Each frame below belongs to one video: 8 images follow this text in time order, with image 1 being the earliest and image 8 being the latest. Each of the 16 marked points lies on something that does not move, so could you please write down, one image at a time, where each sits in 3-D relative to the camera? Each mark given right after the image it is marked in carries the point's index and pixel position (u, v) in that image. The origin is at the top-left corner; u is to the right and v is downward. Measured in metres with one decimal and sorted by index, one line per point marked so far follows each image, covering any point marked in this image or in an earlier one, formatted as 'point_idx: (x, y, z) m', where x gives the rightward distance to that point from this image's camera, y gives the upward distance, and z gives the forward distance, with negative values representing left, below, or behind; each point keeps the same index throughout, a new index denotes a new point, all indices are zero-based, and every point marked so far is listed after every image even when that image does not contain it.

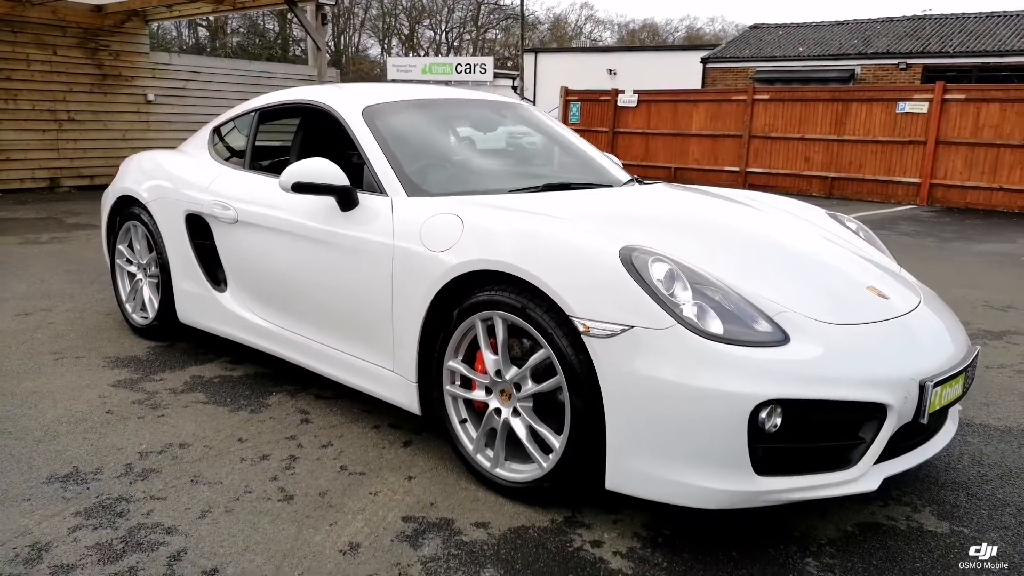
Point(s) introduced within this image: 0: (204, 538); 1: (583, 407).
0: (-0.9, -0.7, +2.3) m
1: (+0.2, -0.3, +2.3) m
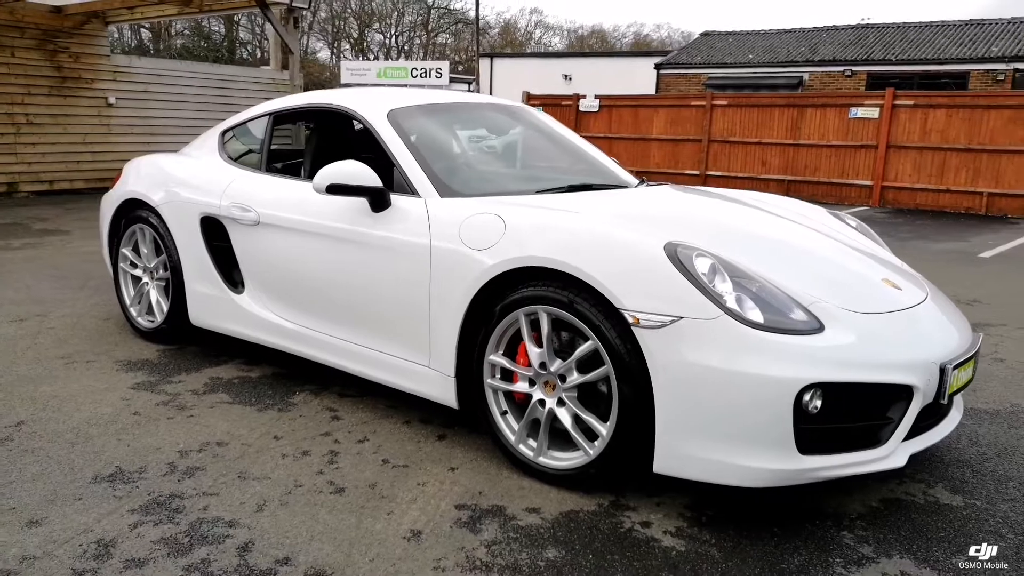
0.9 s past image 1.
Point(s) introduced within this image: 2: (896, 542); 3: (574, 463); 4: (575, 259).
0: (-0.7, -0.7, +2.3) m
1: (+0.4, -0.3, +2.4) m
2: (+1.1, -0.8, +2.3) m
3: (+0.2, -0.6, +2.6) m
4: (+0.2, +0.1, +2.5) m
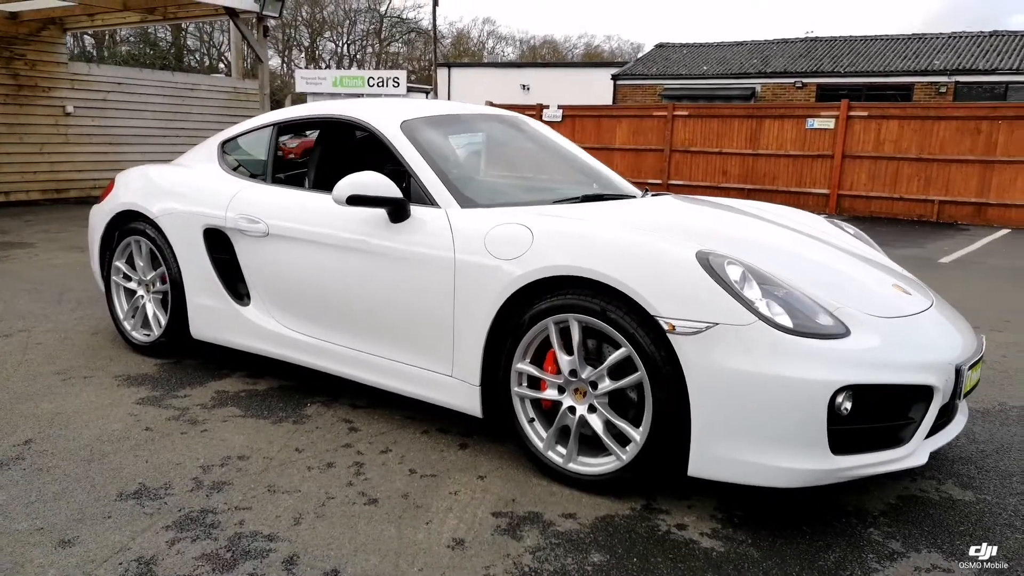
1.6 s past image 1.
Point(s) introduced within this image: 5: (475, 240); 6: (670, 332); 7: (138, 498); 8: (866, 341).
0: (-0.6, -0.8, +2.3) m
1: (+0.5, -0.3, +2.4) m
2: (+1.3, -0.8, +2.4) m
3: (+0.3, -0.6, +2.6) m
4: (+0.3, +0.1, +2.5) m
5: (-0.1, +0.2, +2.9) m
6: (+0.5, -0.1, +2.4) m
7: (-1.2, -0.7, +2.6) m
8: (+1.1, -0.2, +2.4) m
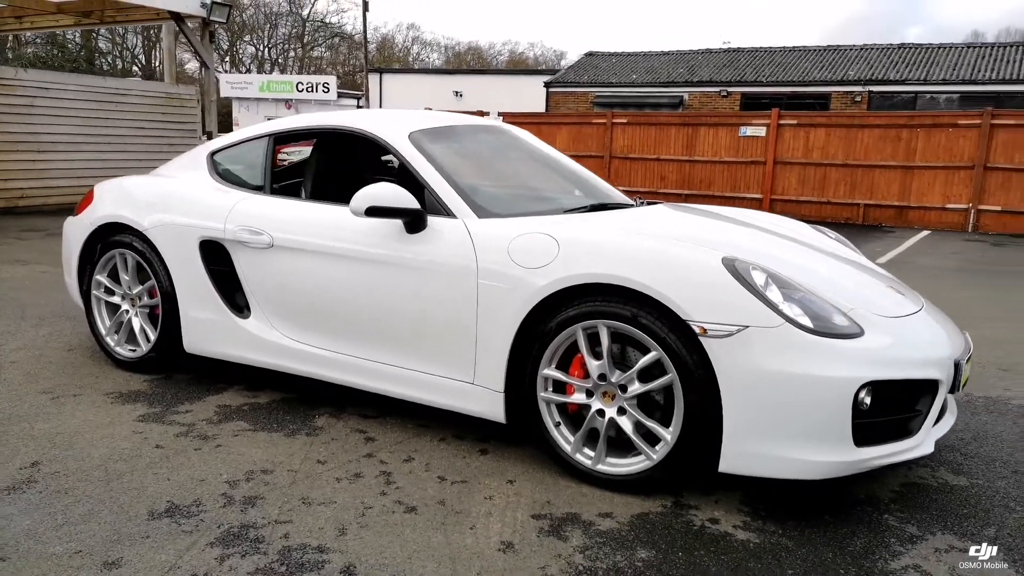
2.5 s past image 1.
0: (-0.4, -0.8, +2.3) m
1: (+0.6, -0.4, +2.6) m
2: (+1.4, -0.8, +2.6) m
3: (+0.4, -0.6, +2.7) m
4: (+0.4, 0.0, +2.6) m
5: (-0.1, +0.1, +2.9) m
6: (+0.6, -0.2, +2.5) m
7: (-1.1, -0.7, +2.5) m
8: (+1.2, -0.2, +2.5) m
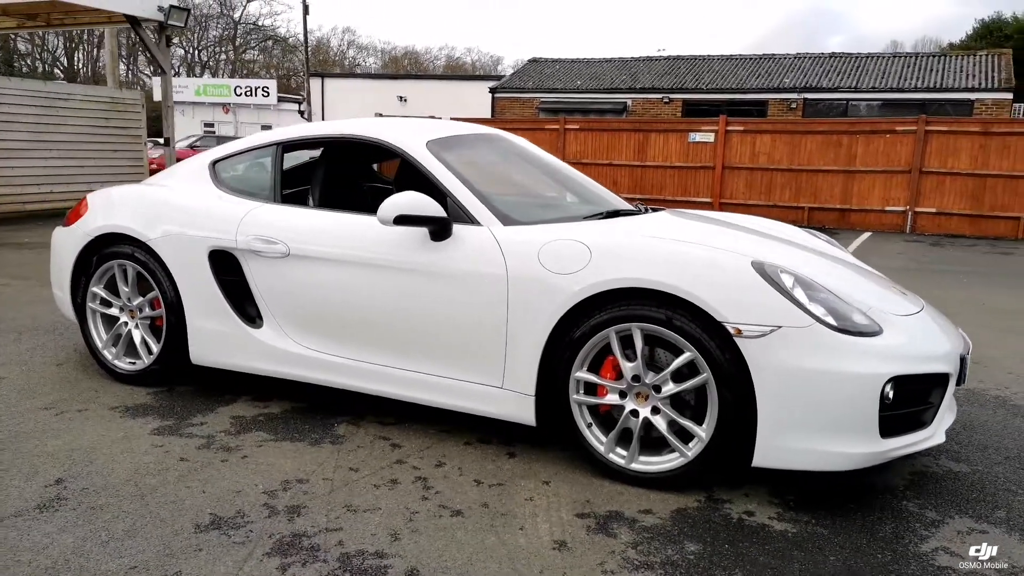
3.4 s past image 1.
0: (-0.3, -0.8, +2.4) m
1: (+0.8, -0.4, +2.7) m
2: (+1.5, -0.8, +2.8) m
3: (+0.6, -0.6, +2.8) m
4: (+0.6, 0.0, +2.7) m
5: (+0.1, +0.1, +3.0) m
6: (+0.8, -0.2, +2.6) m
7: (-0.9, -0.8, +2.5) m
8: (+1.3, -0.2, +2.7) m
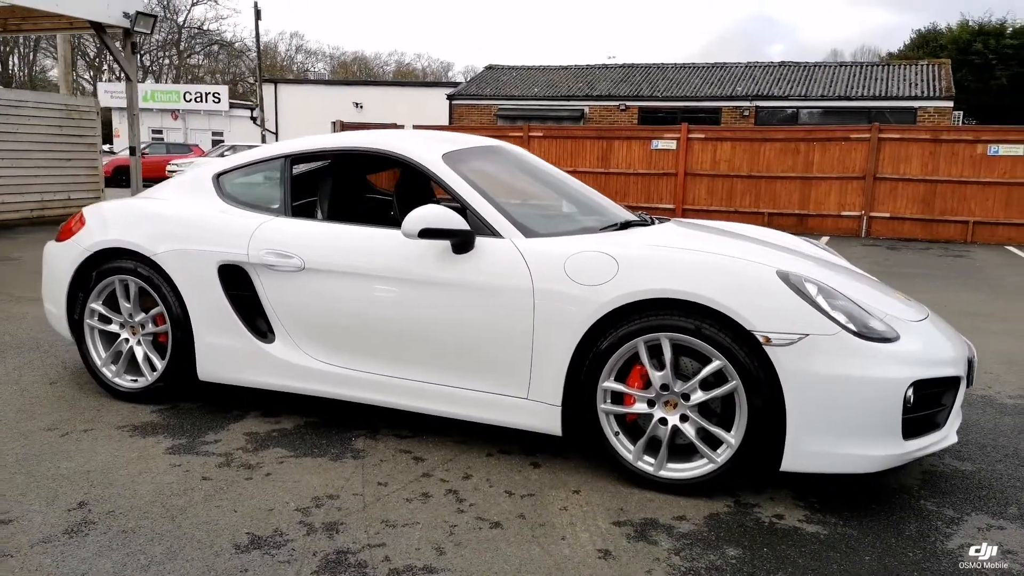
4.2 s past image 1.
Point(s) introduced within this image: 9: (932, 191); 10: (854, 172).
0: (-0.1, -0.9, +2.4) m
1: (+0.9, -0.4, +2.7) m
2: (+1.7, -0.8, +2.9) m
3: (+0.7, -0.7, +2.9) m
4: (+0.7, 0.0, +2.8) m
5: (+0.2, +0.1, +3.0) m
6: (+0.9, -0.2, +2.7) m
7: (-0.8, -0.8, +2.5) m
8: (+1.5, -0.2, +2.8) m
9: (+7.7, +1.8, +14.3) m
10: (+6.4, +2.2, +14.7) m
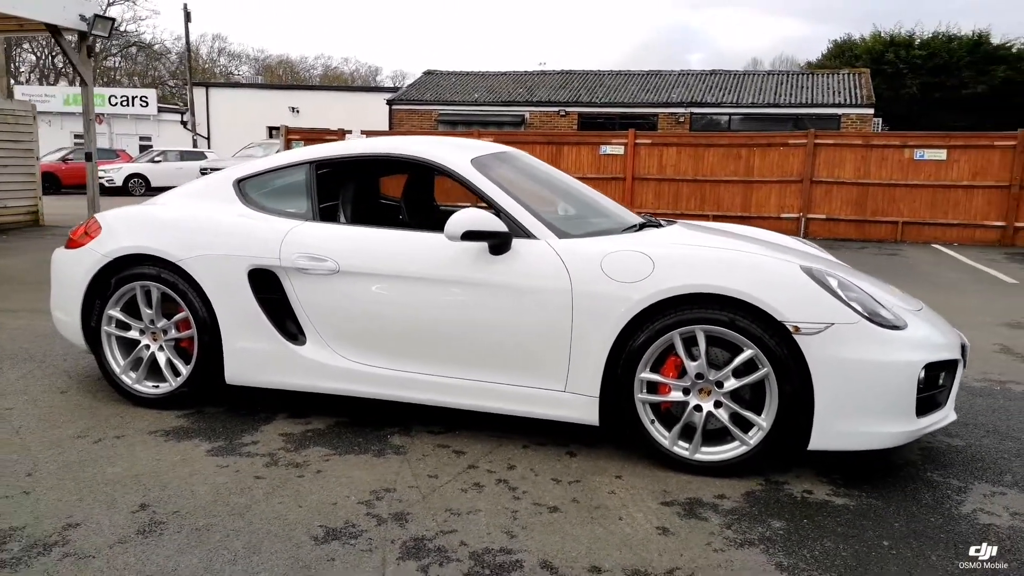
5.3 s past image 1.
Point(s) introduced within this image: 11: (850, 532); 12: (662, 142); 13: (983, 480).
0: (+0.1, -0.8, +2.5) m
1: (+1.1, -0.4, +3.0) m
2: (+1.8, -0.8, +3.2) m
3: (+0.9, -0.7, +3.1) m
4: (+0.8, 0.0, +3.0) m
5: (+0.3, +0.1, +3.2) m
6: (+1.1, -0.2, +3.0) m
7: (-0.6, -0.8, +2.6) m
8: (+1.6, -0.2, +3.1) m
9: (+6.8, +1.8, +15.1) m
10: (+5.5, +2.2, +15.4) m
11: (+1.2, -0.8, +2.7) m
12: (+3.1, +3.0, +15.9) m
13: (+1.9, -0.8, +3.1) m
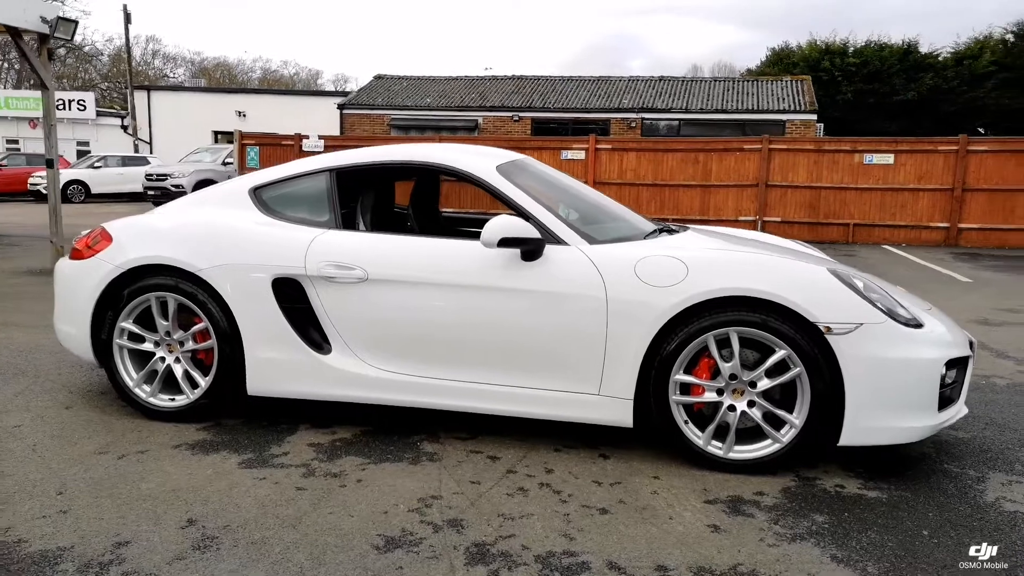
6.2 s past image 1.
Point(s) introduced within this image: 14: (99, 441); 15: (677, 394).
0: (+0.3, -0.9, +2.6) m
1: (+1.2, -0.4, +3.1) m
2: (+2.0, -0.8, +3.4) m
3: (+1.0, -0.7, +3.2) m
4: (+1.0, 0.0, +3.1) m
5: (+0.5, +0.1, +3.3) m
6: (+1.2, -0.2, +3.1) m
7: (-0.4, -0.9, +2.6) m
8: (+1.8, -0.2, +3.3) m
9: (+6.1, +1.8, +15.6) m
10: (+4.8, +2.2, +15.8) m
11: (+1.3, -0.8, +2.8) m
12: (+2.3, +2.9, +16.2) m
13: (+2.0, -0.8, +3.3) m
14: (-1.9, -0.7, +3.5) m
15: (+0.7, -0.4, +3.2) m
